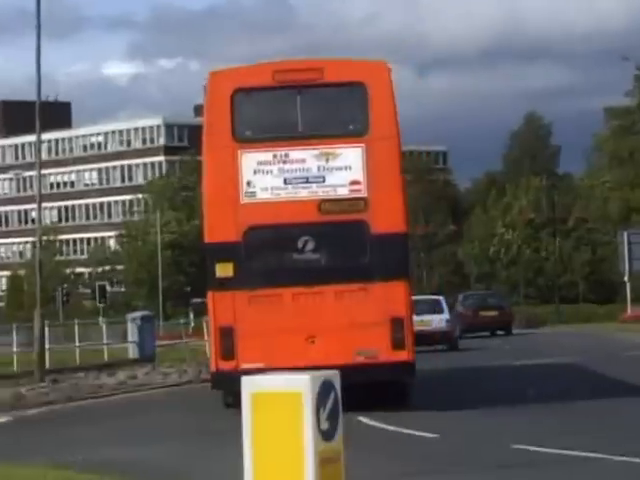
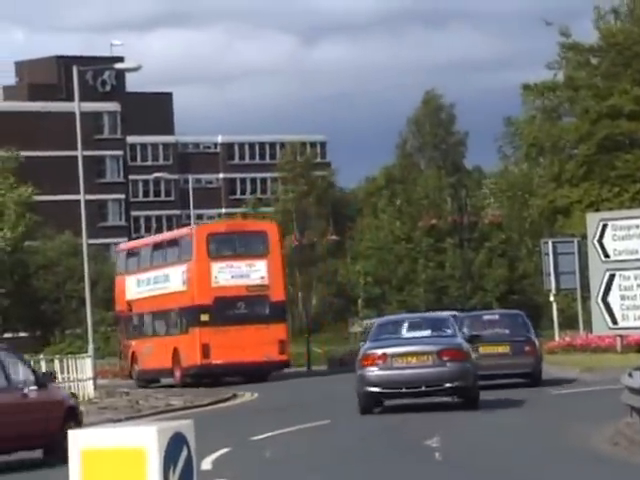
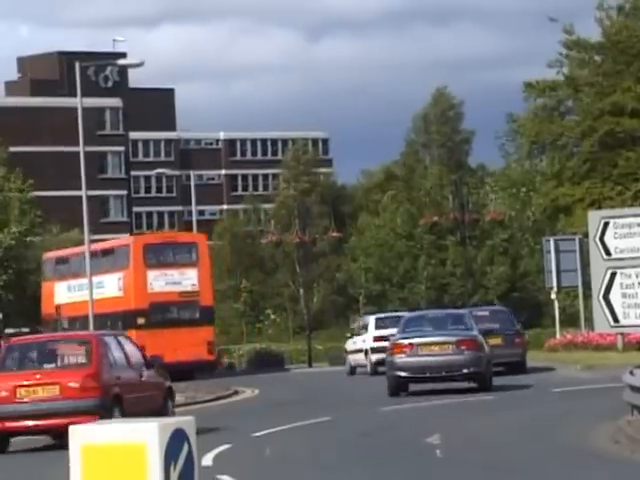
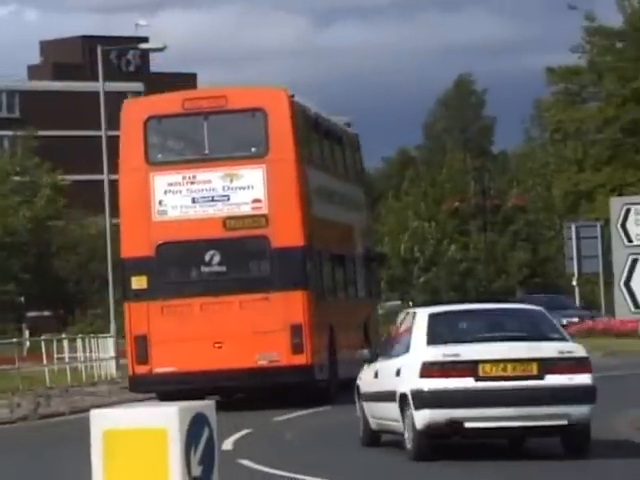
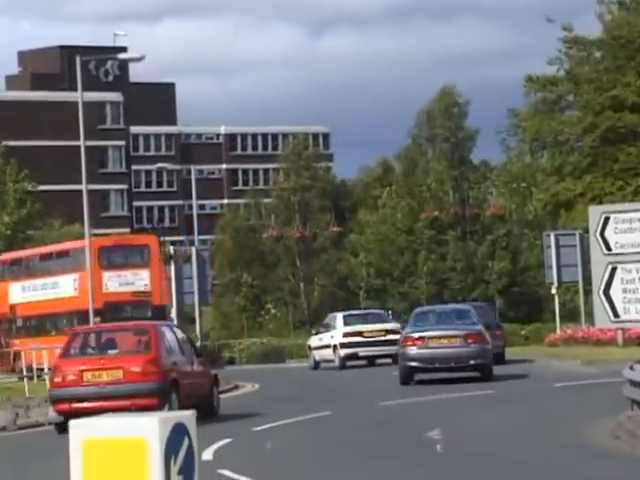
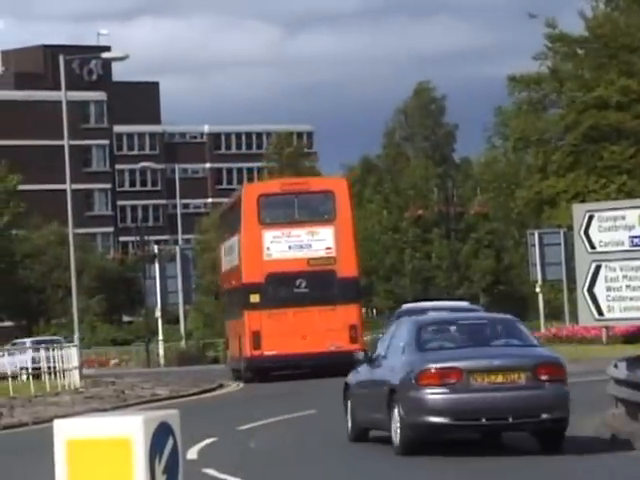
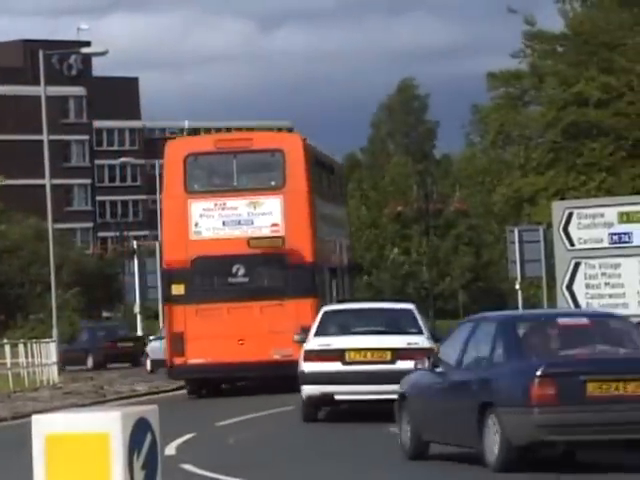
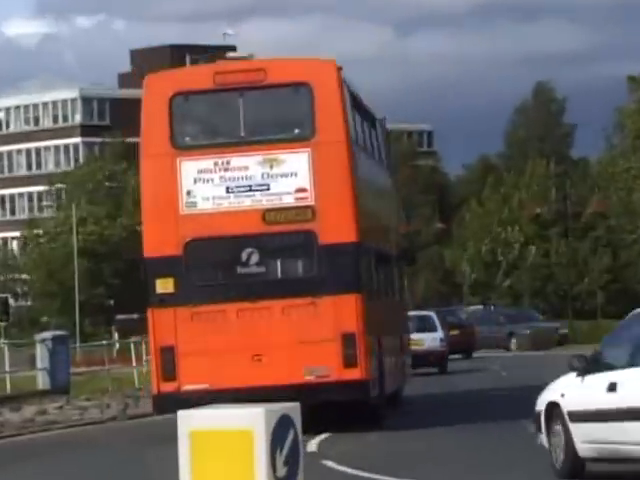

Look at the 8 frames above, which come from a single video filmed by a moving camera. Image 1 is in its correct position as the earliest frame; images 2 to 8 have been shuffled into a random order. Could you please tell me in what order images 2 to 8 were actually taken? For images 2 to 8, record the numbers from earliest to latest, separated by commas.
8, 4, 7, 6, 2, 3, 5
